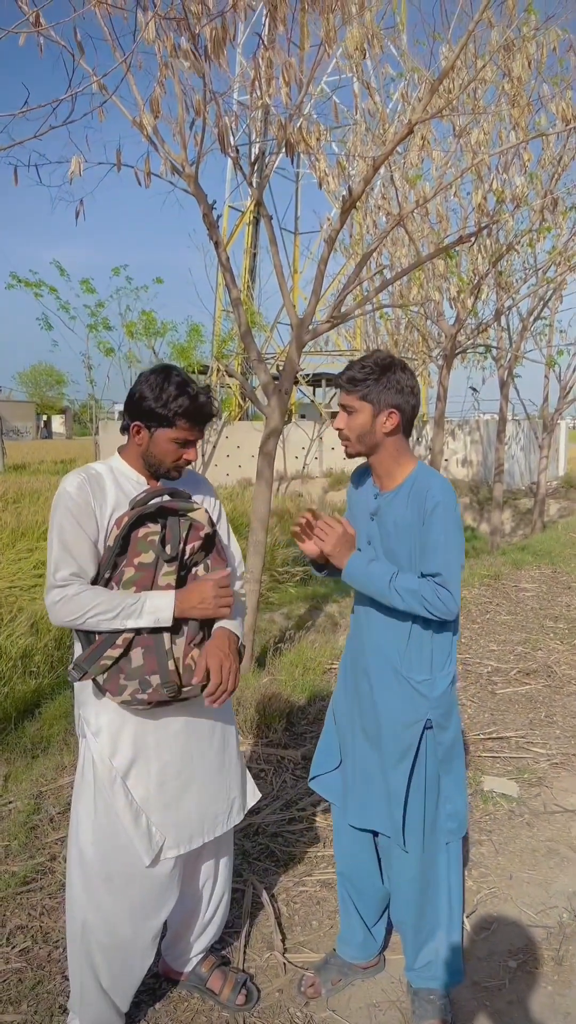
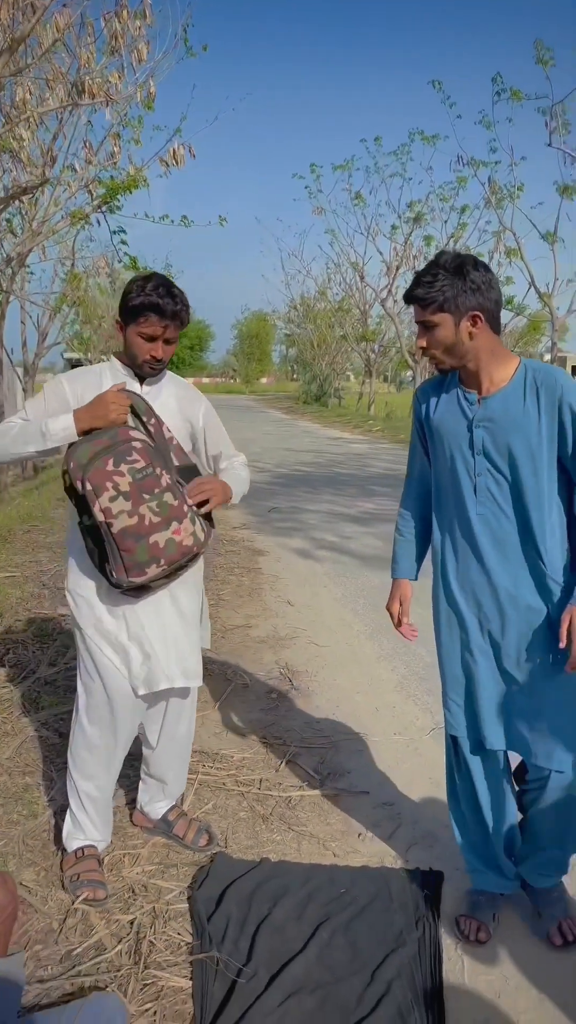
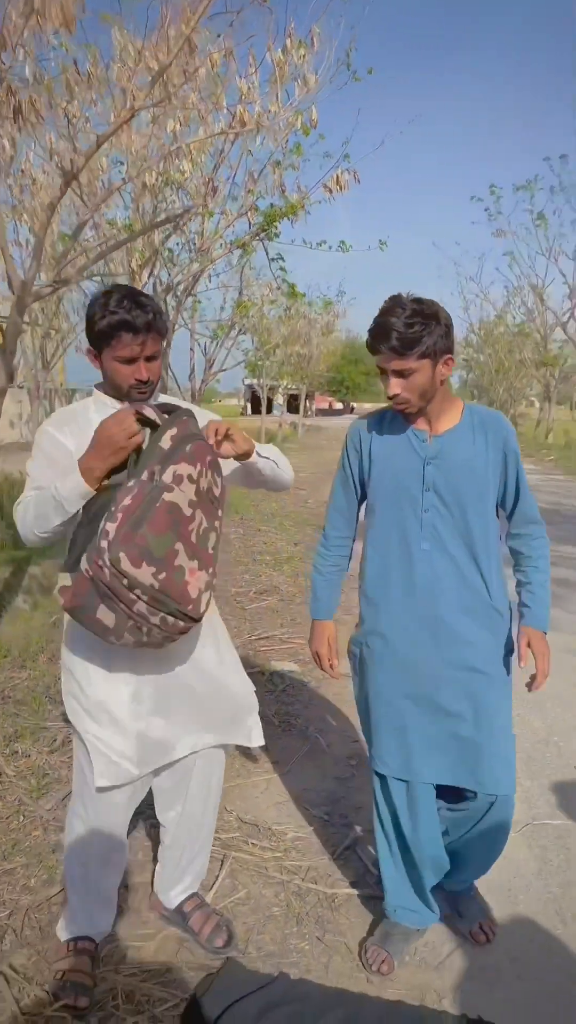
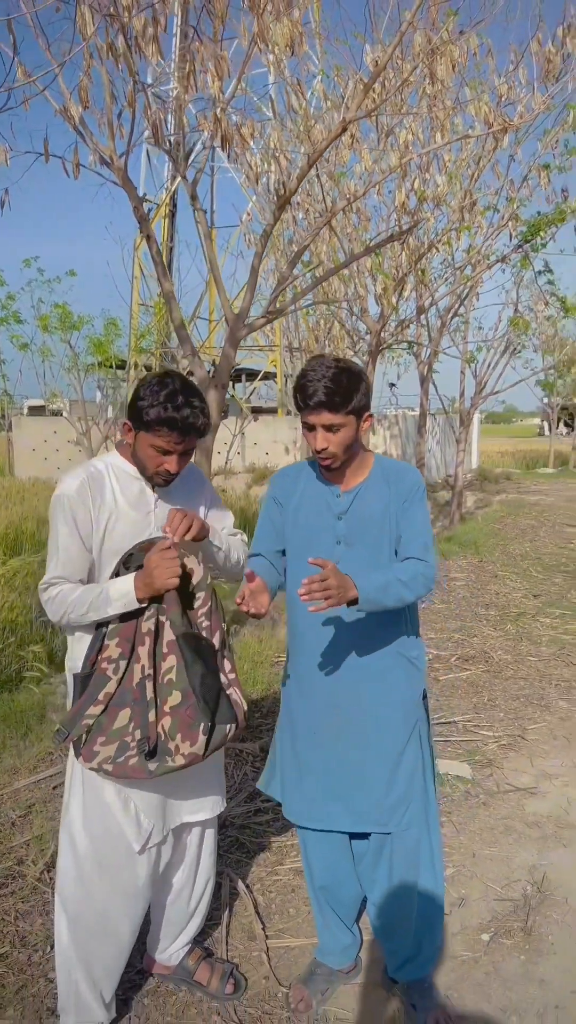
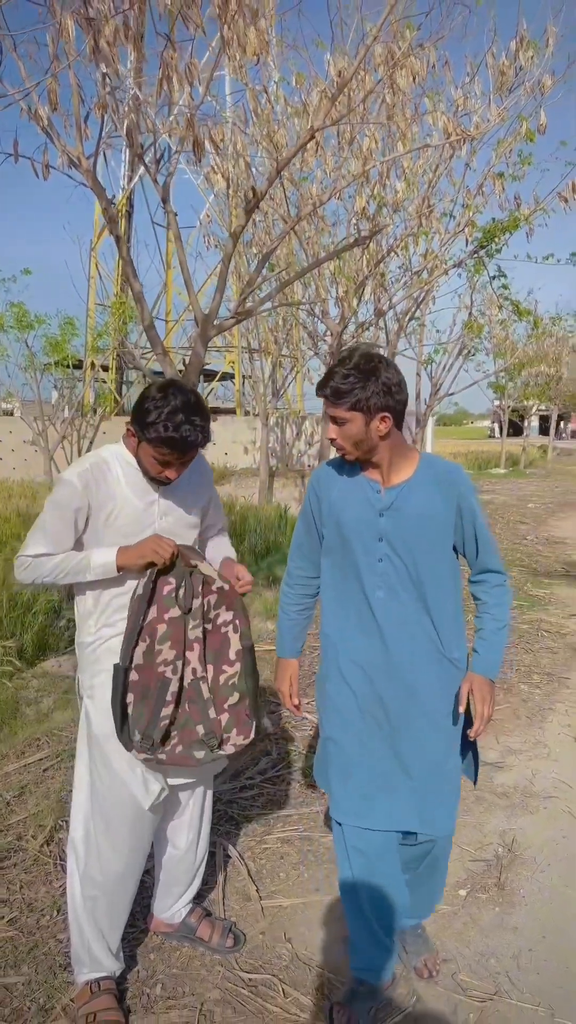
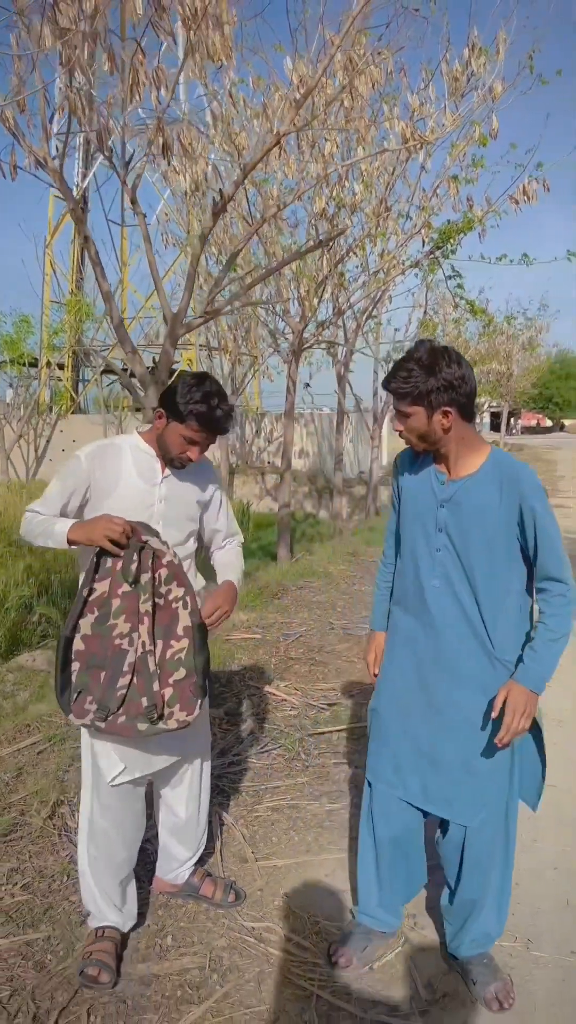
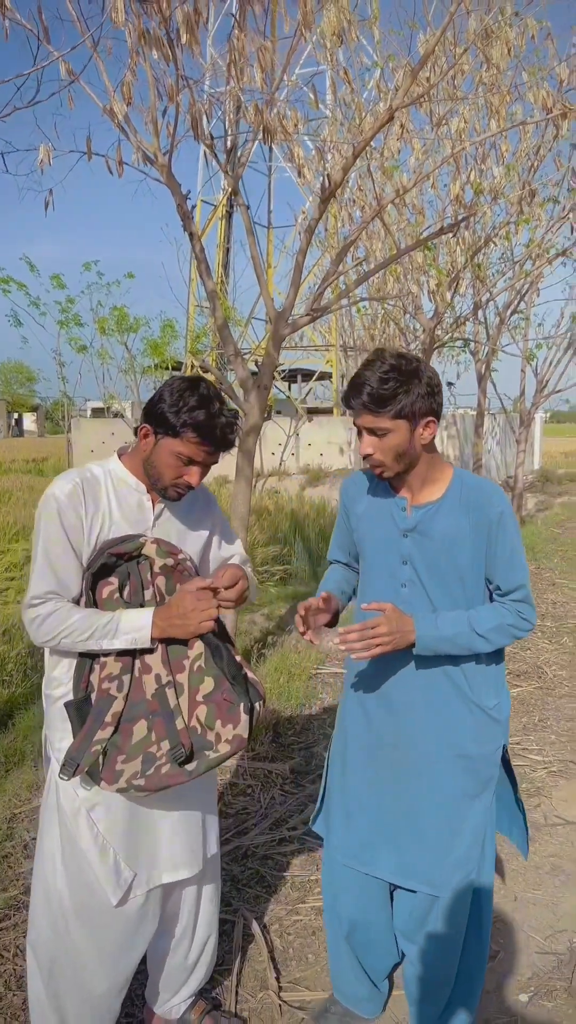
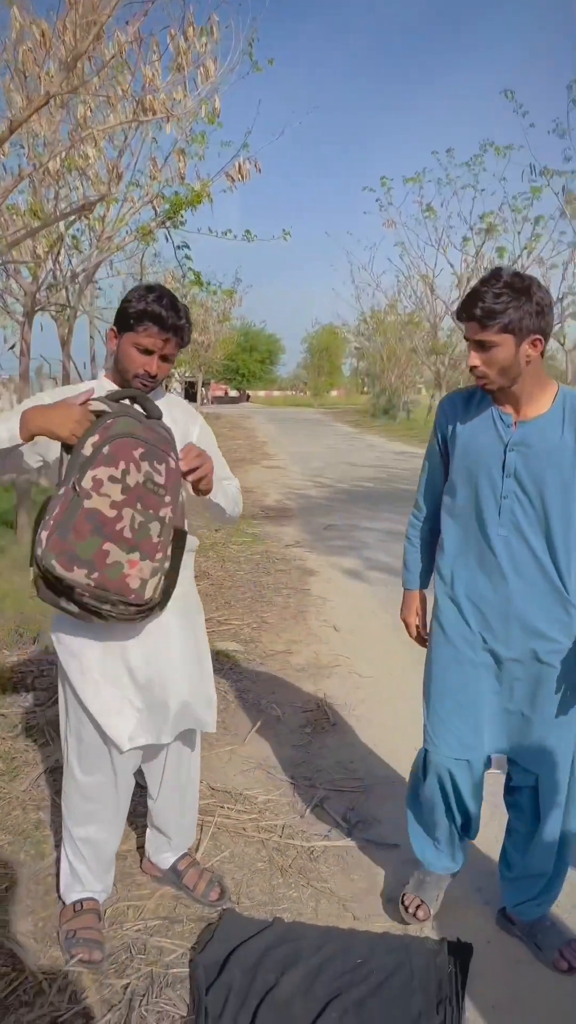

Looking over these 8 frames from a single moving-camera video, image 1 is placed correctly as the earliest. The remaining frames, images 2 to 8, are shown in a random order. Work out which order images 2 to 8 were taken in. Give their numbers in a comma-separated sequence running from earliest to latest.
7, 4, 5, 6, 3, 8, 2
